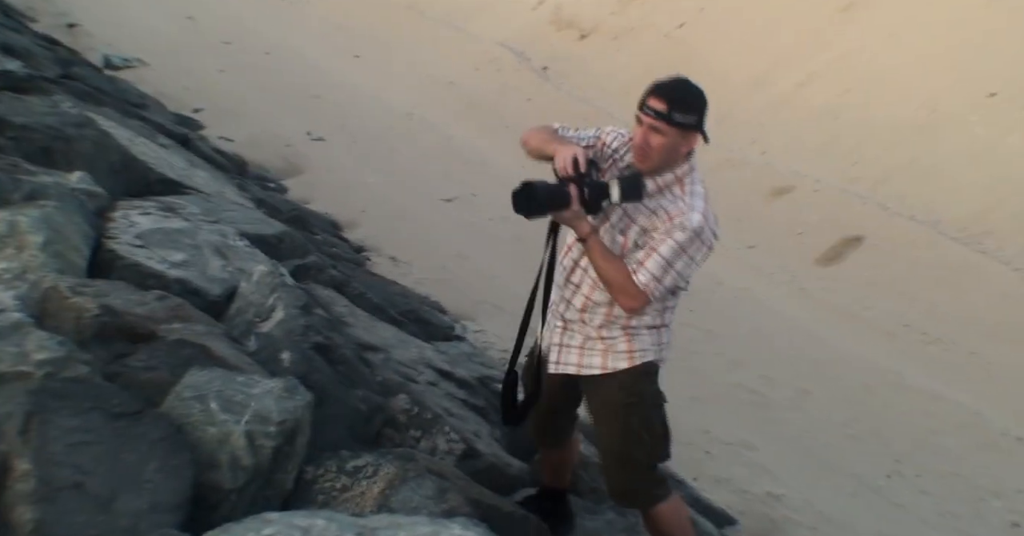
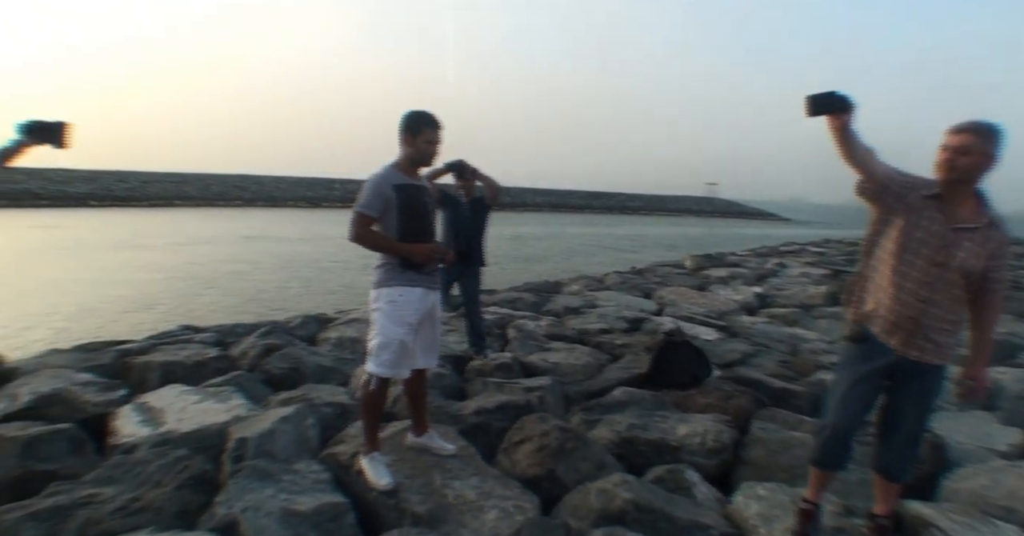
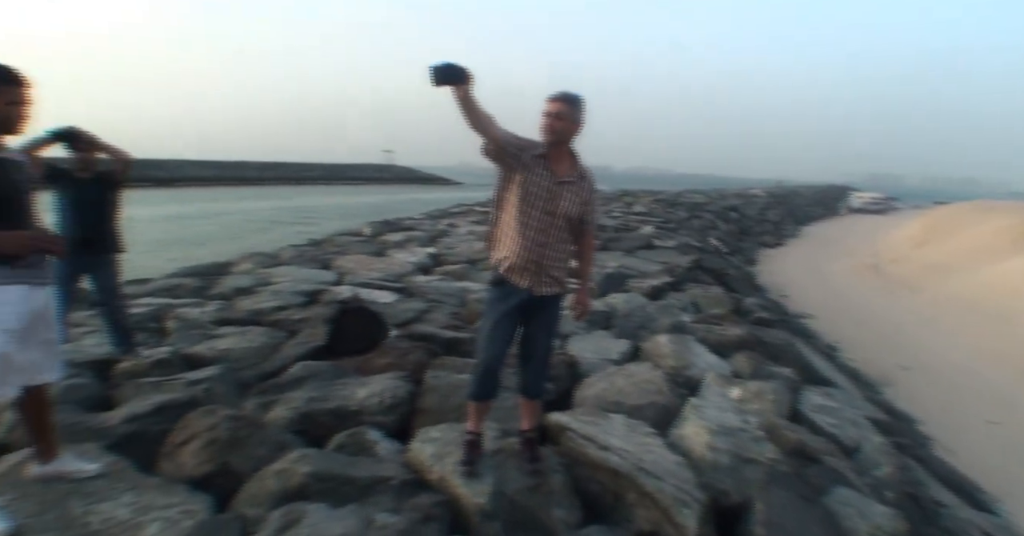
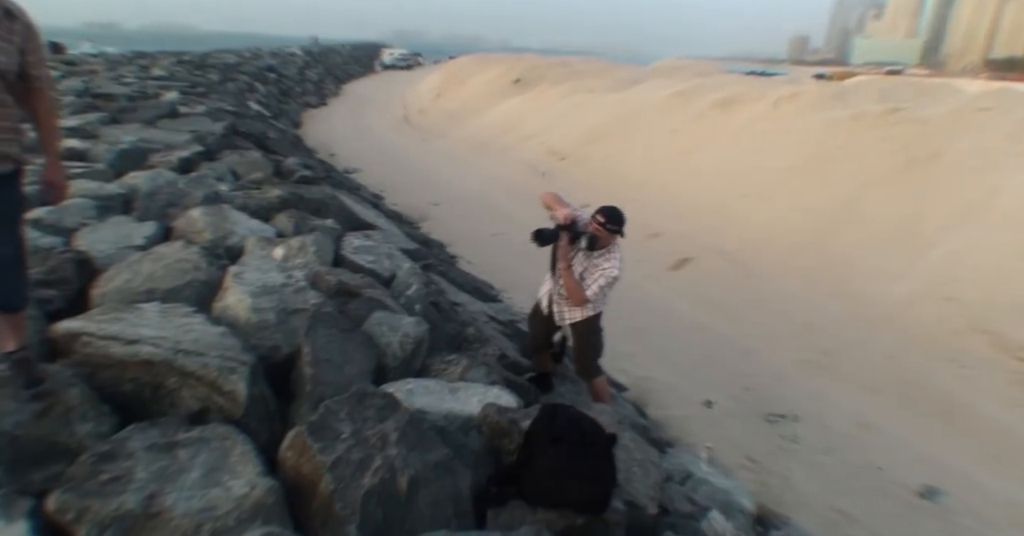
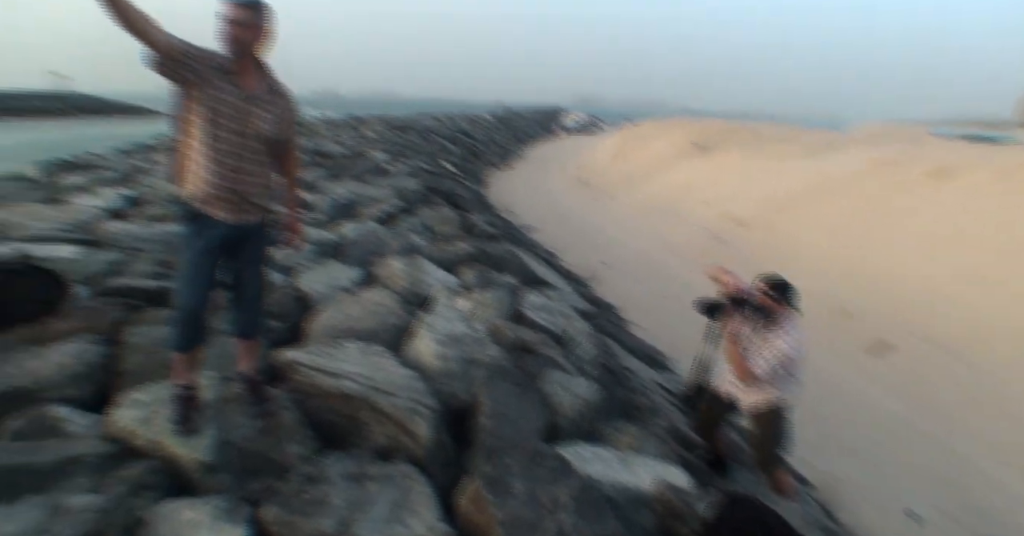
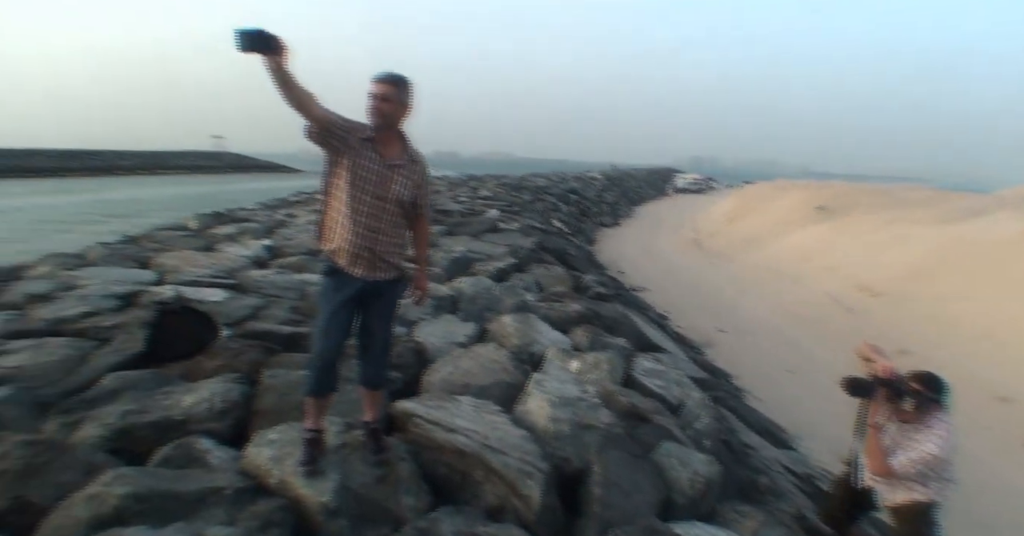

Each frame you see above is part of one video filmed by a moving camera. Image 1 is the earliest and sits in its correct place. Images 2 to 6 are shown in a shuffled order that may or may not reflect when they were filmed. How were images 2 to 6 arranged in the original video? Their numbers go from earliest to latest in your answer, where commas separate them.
4, 5, 6, 3, 2
